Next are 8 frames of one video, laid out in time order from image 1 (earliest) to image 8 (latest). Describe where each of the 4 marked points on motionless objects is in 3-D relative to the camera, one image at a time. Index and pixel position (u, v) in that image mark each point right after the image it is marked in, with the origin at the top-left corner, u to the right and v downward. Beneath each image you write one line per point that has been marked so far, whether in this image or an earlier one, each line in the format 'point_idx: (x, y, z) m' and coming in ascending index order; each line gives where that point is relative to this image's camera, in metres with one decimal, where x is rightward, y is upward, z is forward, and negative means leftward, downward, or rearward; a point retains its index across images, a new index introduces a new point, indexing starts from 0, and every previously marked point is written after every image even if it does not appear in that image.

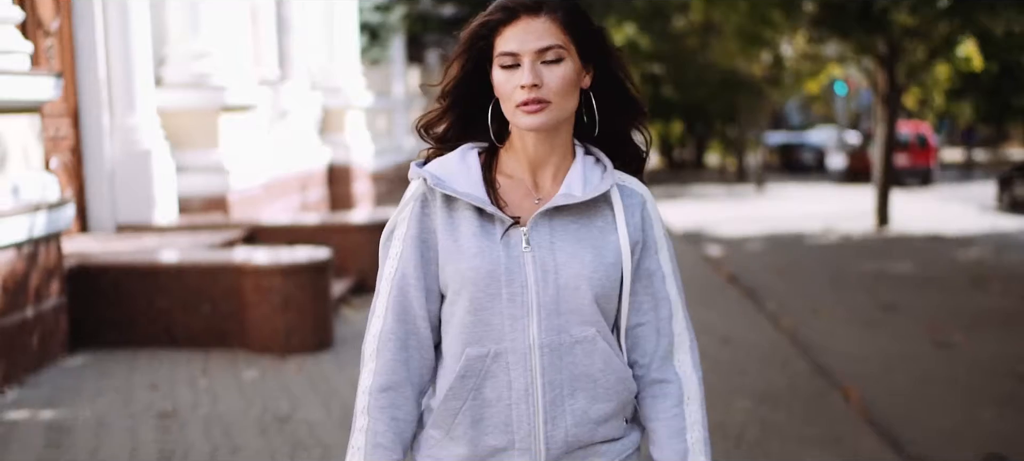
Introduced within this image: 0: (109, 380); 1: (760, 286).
0: (-2.2, -0.8, +6.4) m
1: (+2.4, -0.5, +11.5) m
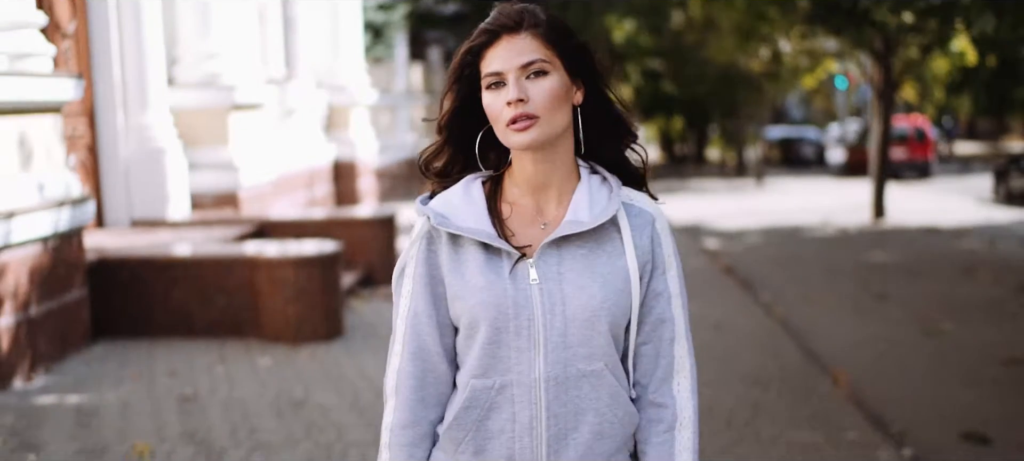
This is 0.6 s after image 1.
0: (-2.1, -0.8, +6.7) m
1: (+2.4, -0.5, +11.8) m
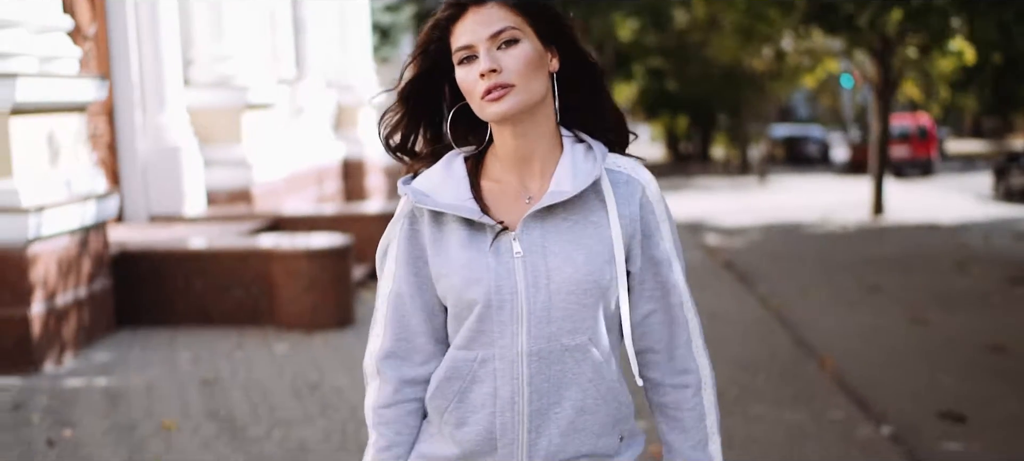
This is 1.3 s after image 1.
0: (-2.1, -0.7, +7.1) m
1: (+2.5, -0.4, +12.2) m
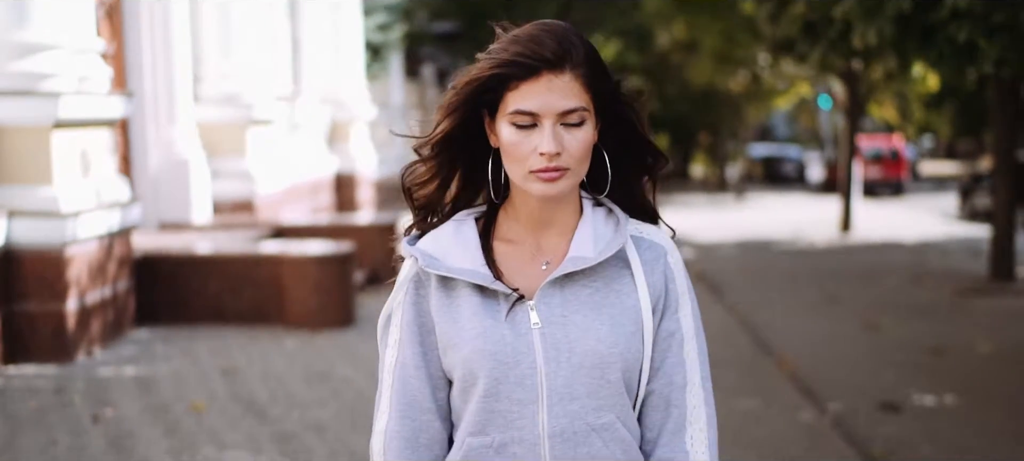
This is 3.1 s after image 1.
0: (-2.2, -0.8, +7.8) m
1: (+2.3, -0.6, +13.0) m
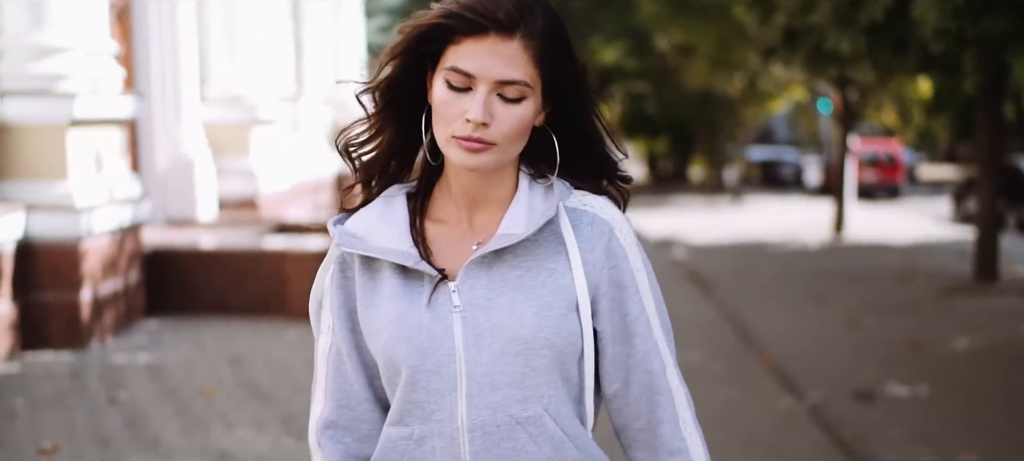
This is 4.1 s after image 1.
0: (-2.2, -0.7, +8.1) m
1: (+2.3, -0.6, +13.3) m
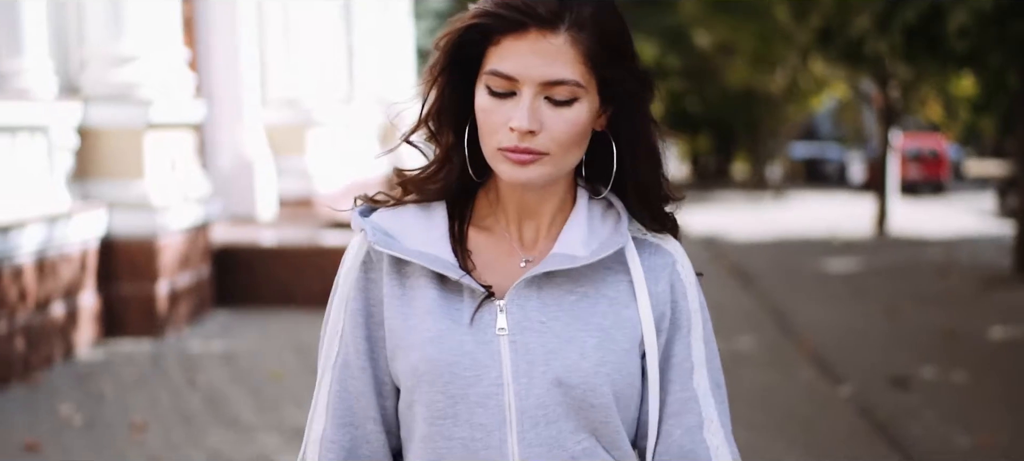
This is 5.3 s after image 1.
0: (-1.9, -0.7, +8.6) m
1: (+2.8, -0.5, +13.6) m
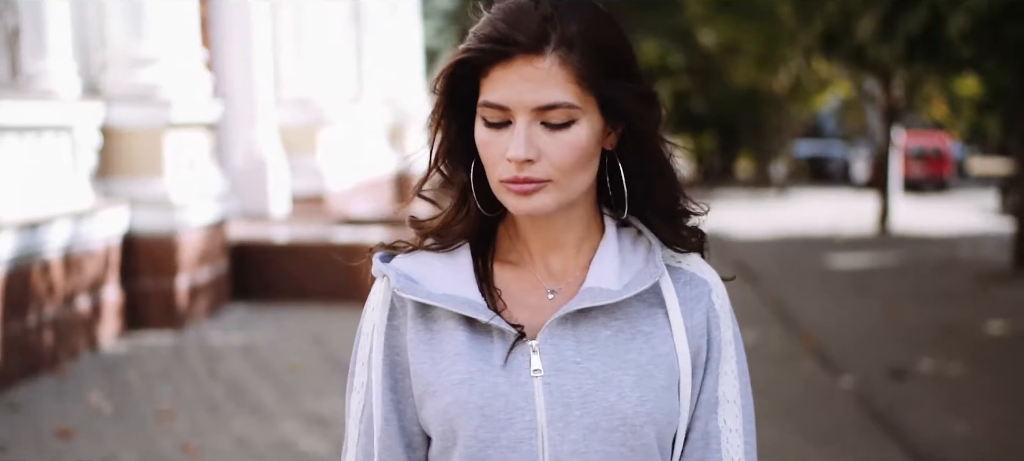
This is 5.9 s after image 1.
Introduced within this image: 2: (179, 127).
0: (-1.8, -0.7, +8.9) m
1: (+2.9, -0.5, +13.9) m
2: (-2.4, +0.7, +8.5) m
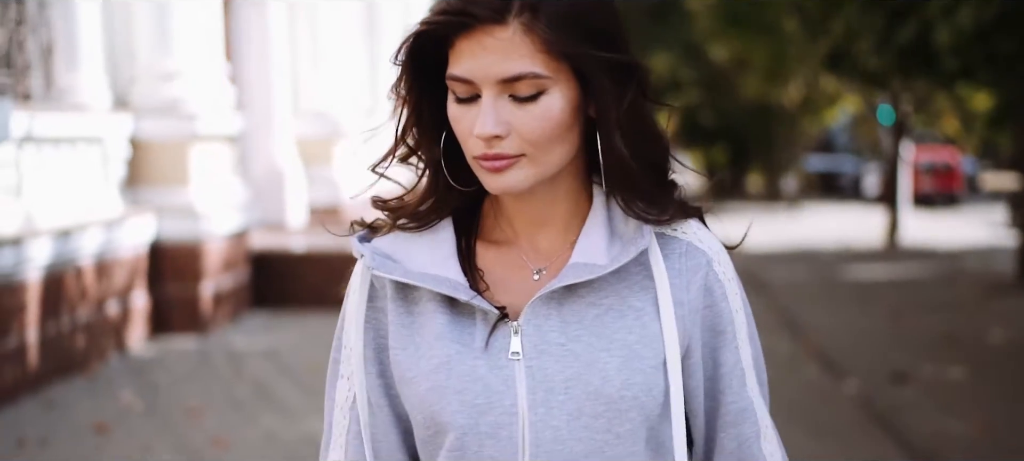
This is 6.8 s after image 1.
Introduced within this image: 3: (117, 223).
0: (-1.7, -0.7, +9.2) m
1: (+3.0, -0.6, +14.1) m
2: (-2.3, +0.7, +8.8) m
3: (-2.6, 0.0, +7.8) m
